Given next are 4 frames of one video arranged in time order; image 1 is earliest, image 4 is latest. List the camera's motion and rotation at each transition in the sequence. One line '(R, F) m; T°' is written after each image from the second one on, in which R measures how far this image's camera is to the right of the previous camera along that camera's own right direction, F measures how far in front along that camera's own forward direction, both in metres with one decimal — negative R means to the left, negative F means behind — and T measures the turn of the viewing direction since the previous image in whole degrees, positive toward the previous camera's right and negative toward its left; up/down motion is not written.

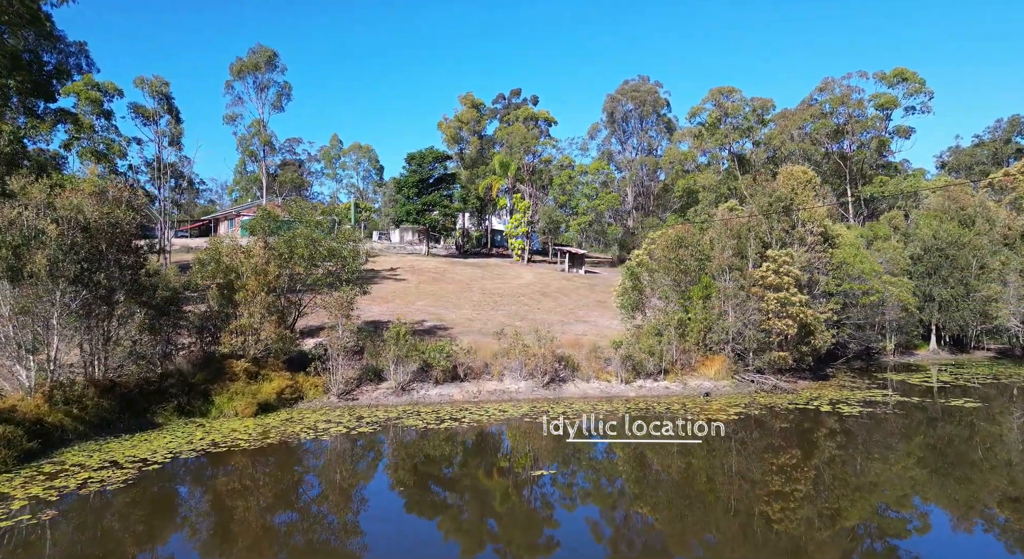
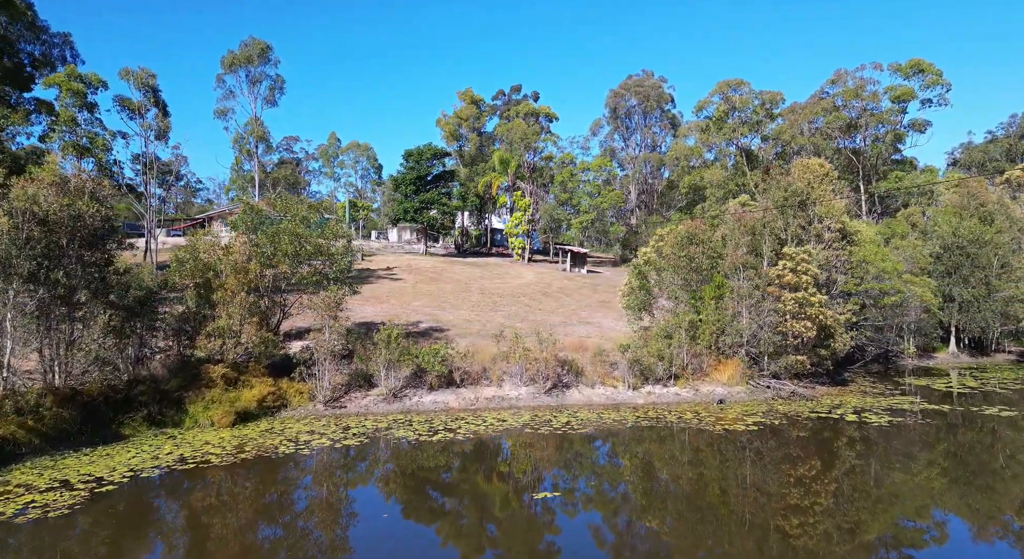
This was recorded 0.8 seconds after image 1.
(0.0, +1.0) m; 0°
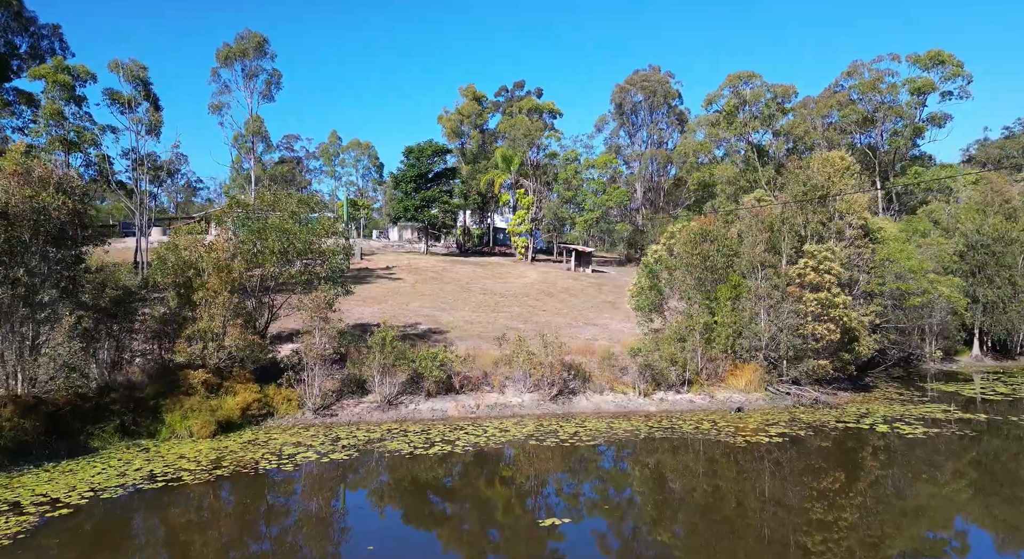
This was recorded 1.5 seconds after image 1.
(0.0, +0.9) m; 0°
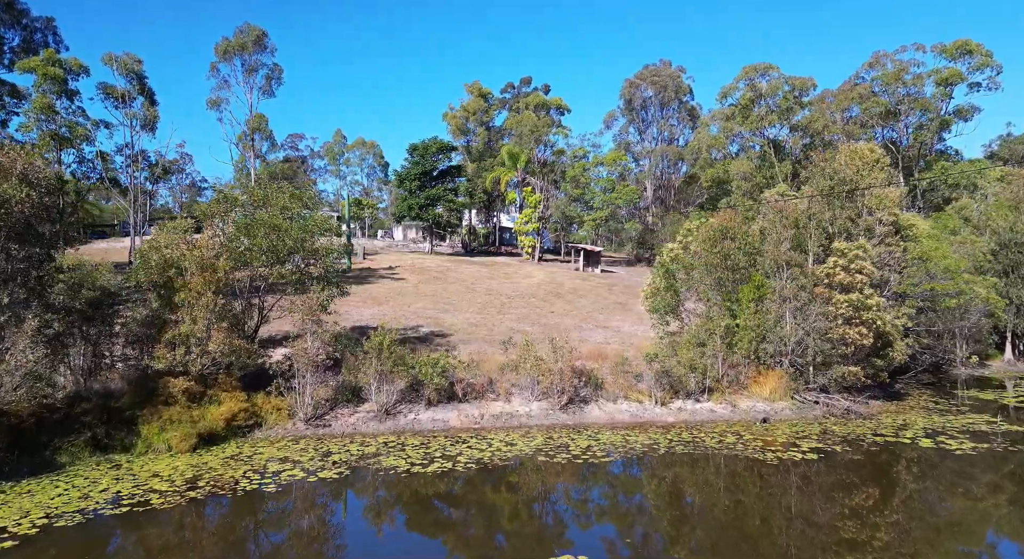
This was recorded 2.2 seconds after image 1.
(0.0, +1.0) m; -1°
